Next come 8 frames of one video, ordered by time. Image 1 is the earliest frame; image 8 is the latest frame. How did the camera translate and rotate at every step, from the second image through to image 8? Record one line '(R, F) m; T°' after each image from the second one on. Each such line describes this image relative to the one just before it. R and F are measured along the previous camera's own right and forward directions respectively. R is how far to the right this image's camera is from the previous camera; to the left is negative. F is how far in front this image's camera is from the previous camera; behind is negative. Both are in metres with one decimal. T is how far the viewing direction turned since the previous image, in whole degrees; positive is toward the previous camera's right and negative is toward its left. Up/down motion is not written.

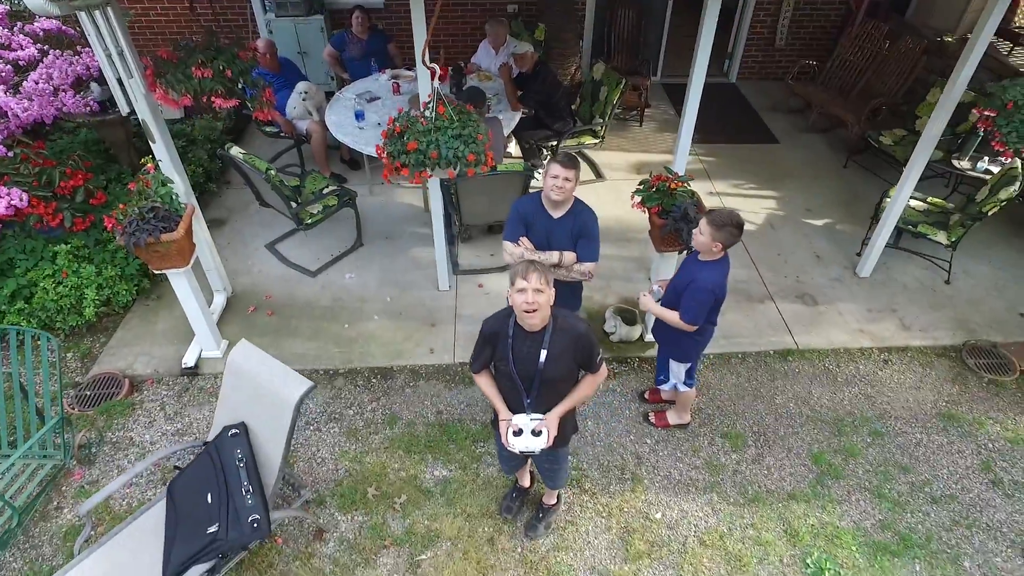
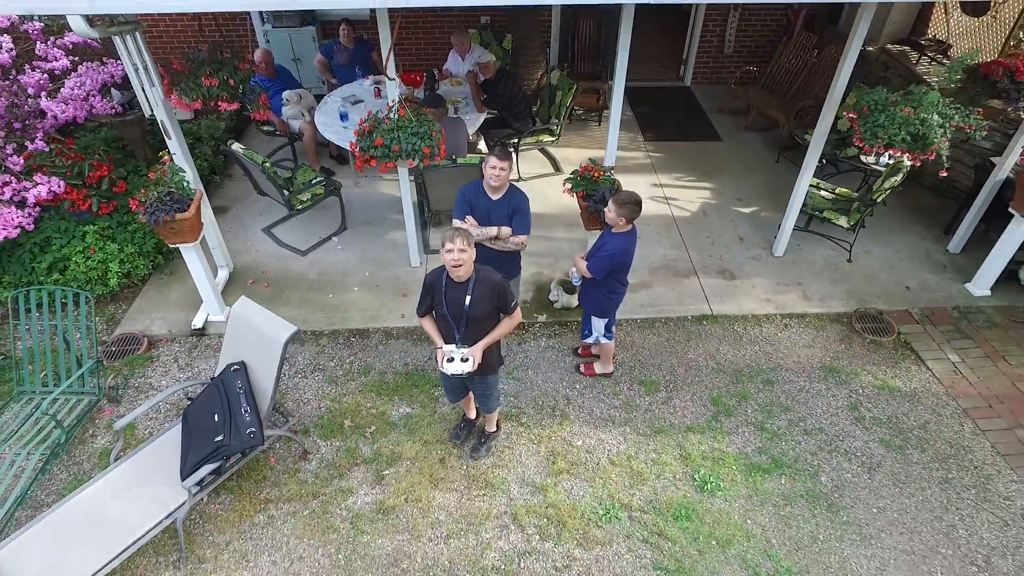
(+0.2, -0.7) m; 0°
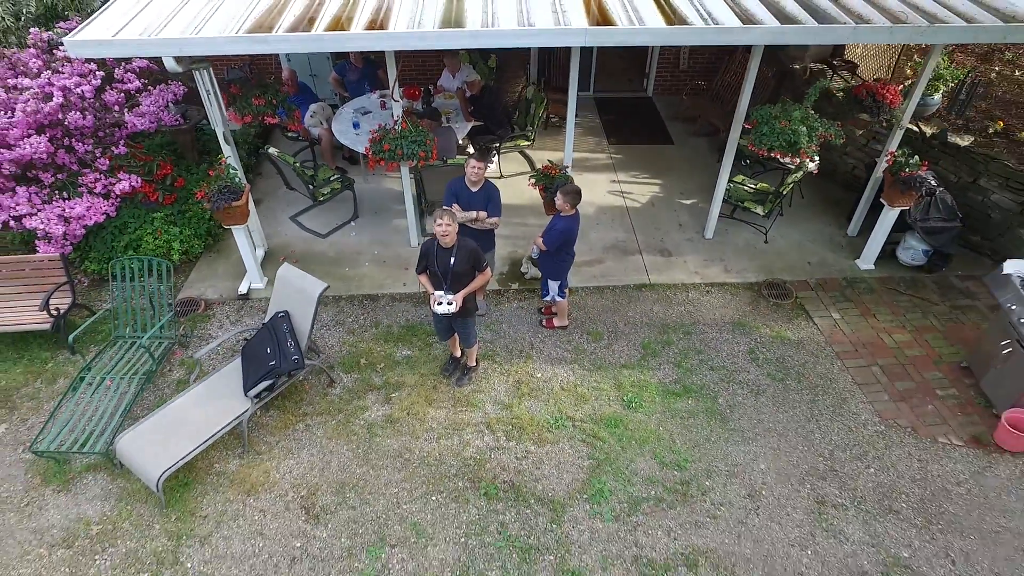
(+0.1, -1.1) m; 0°
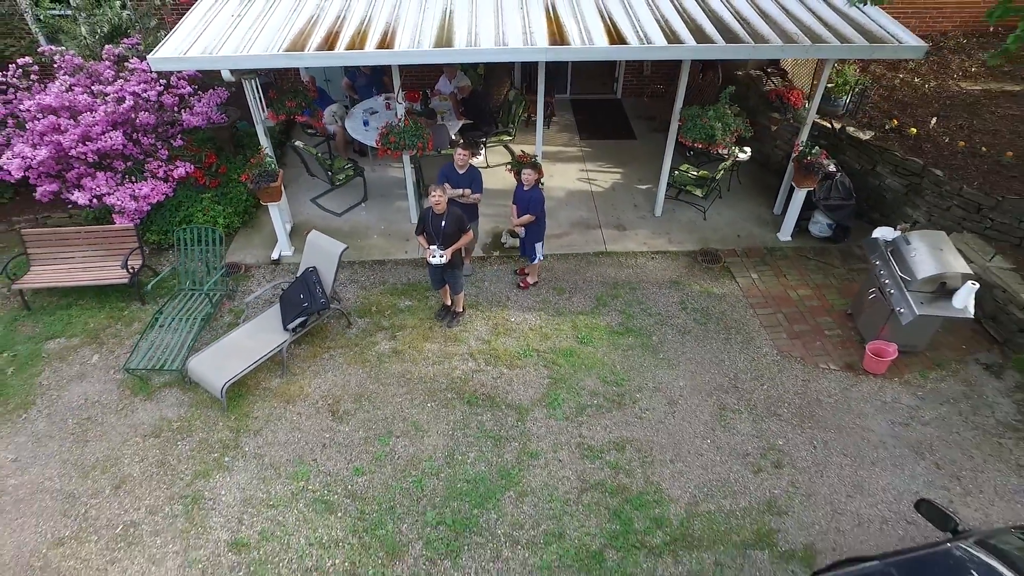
(+0.2, -1.2) m; 0°
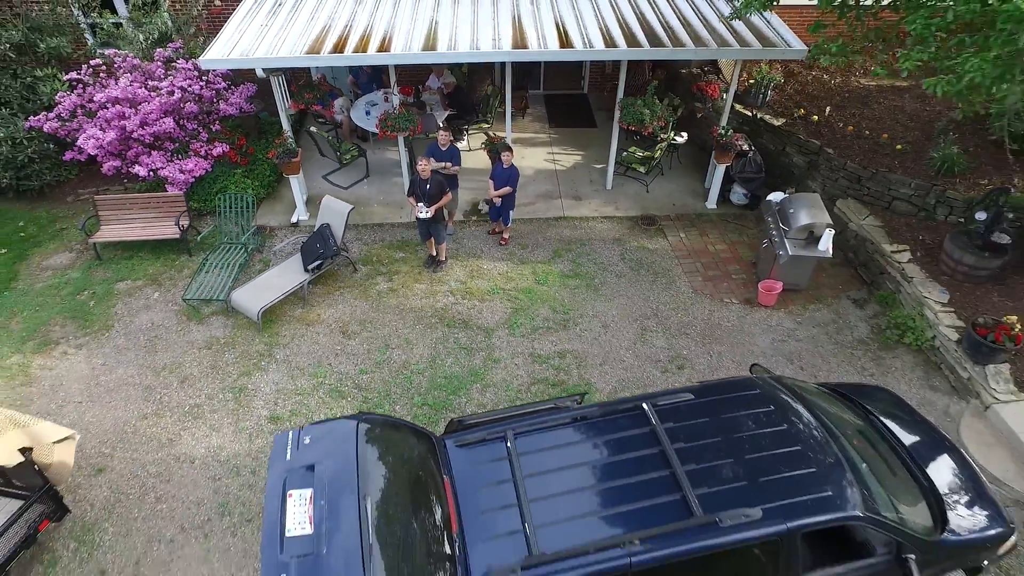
(+0.3, -1.5) m; 0°
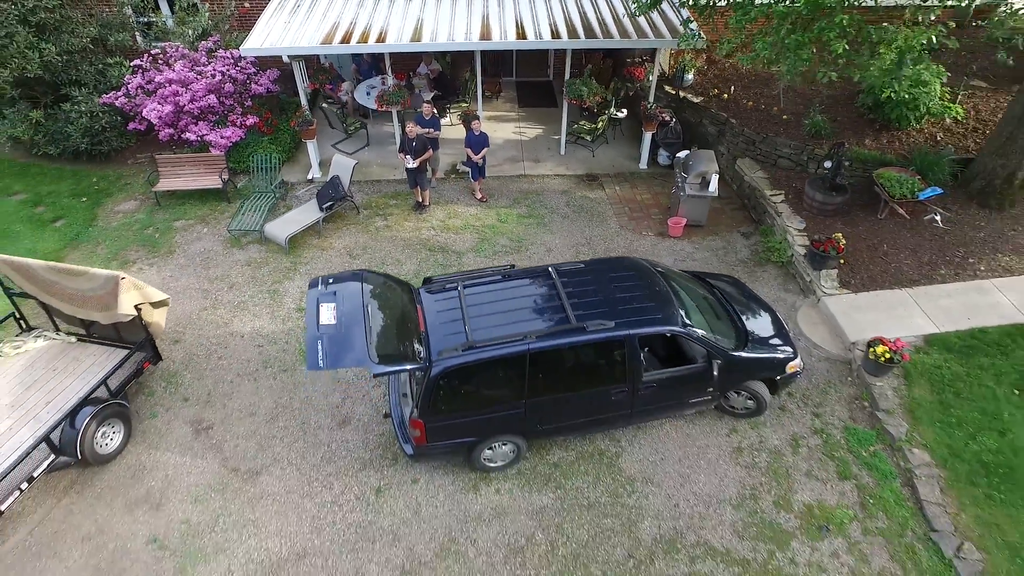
(+0.4, -2.1) m; 0°
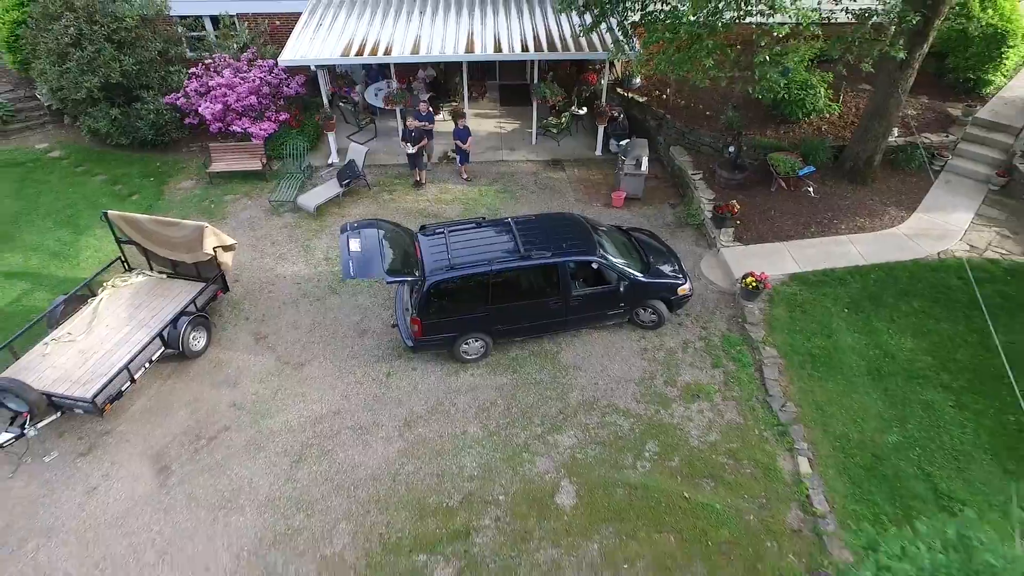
(+0.3, -2.5) m; 0°
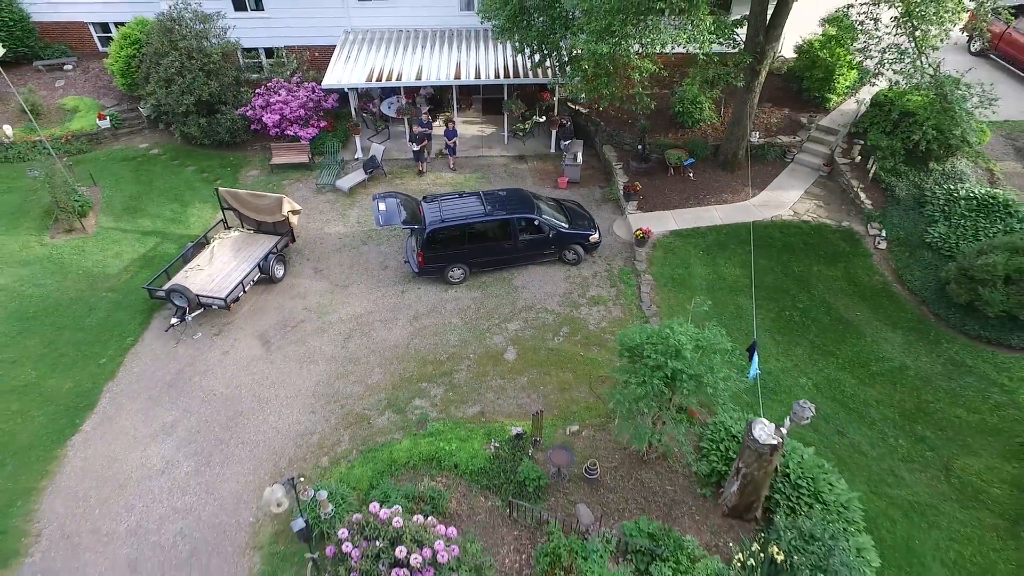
(+0.5, -4.7) m; 0°
